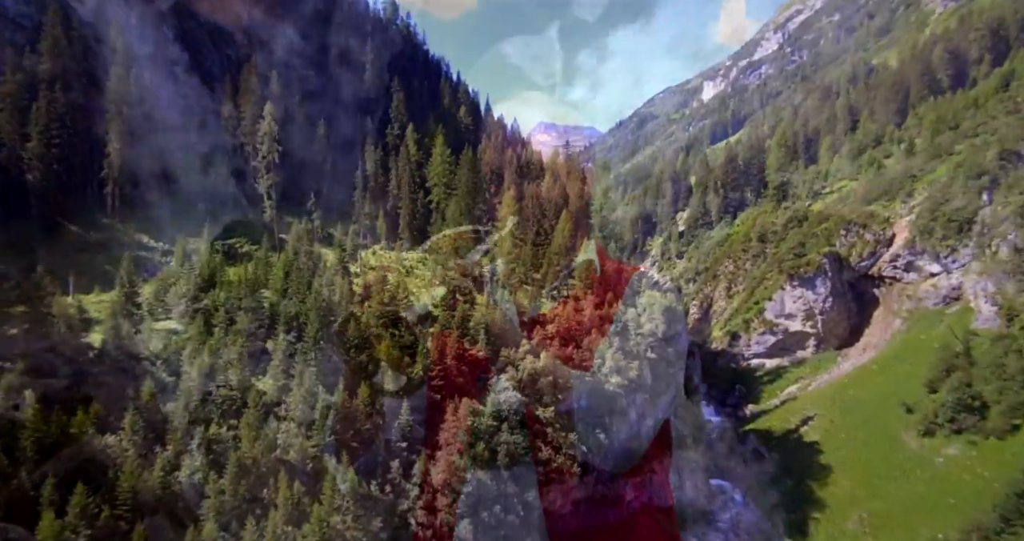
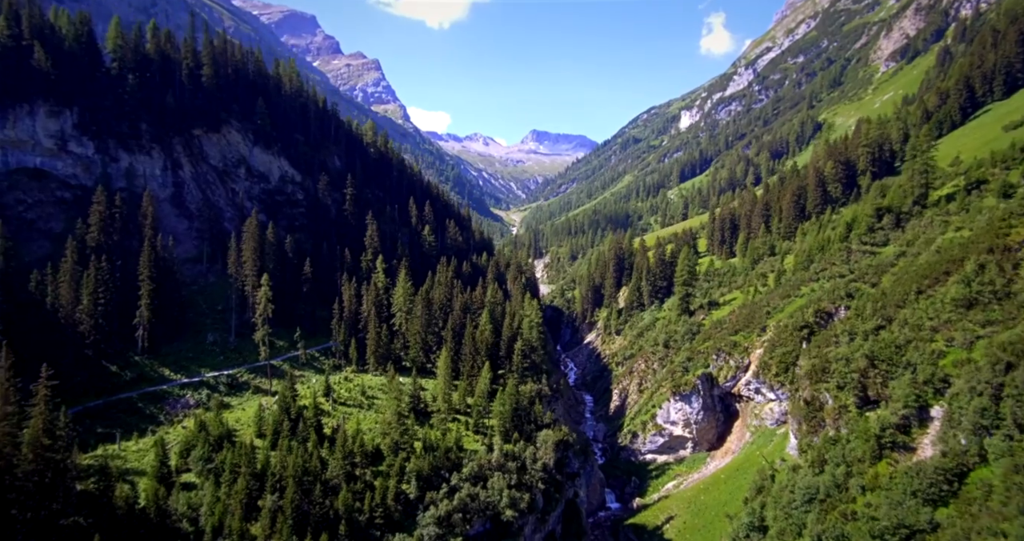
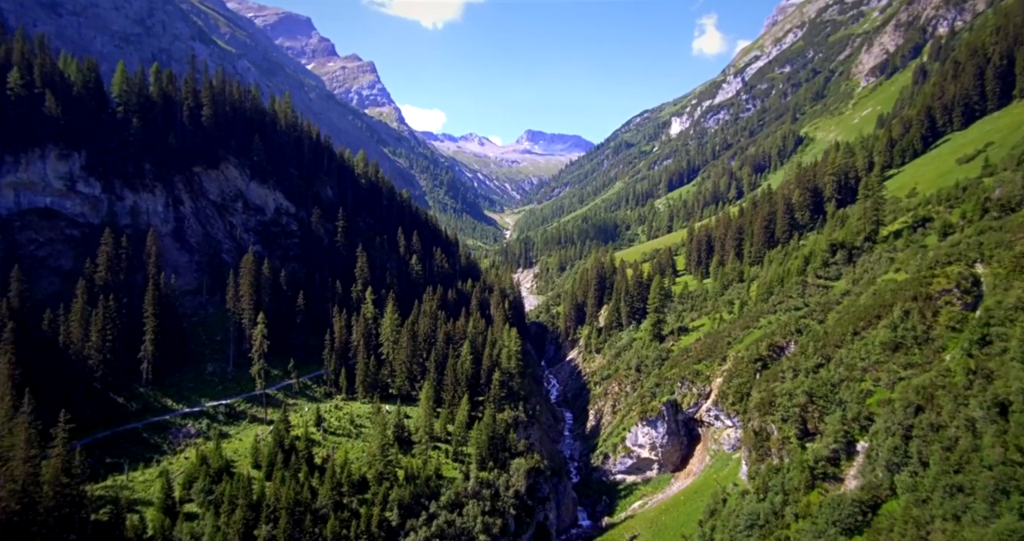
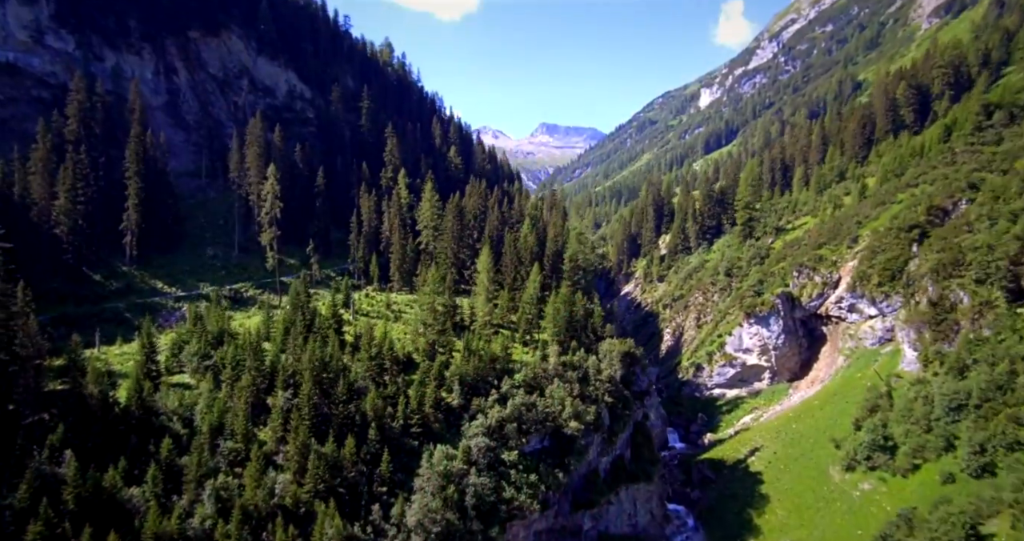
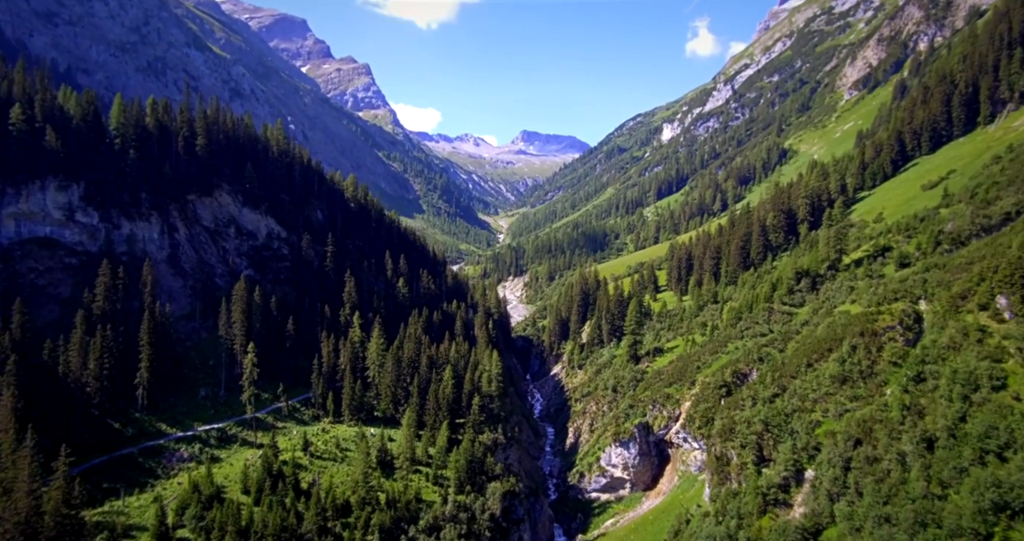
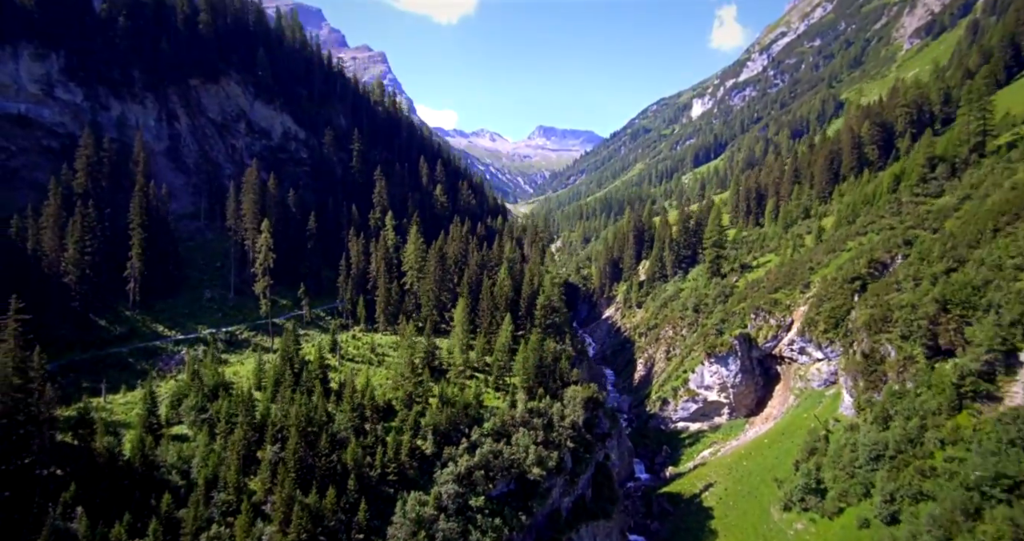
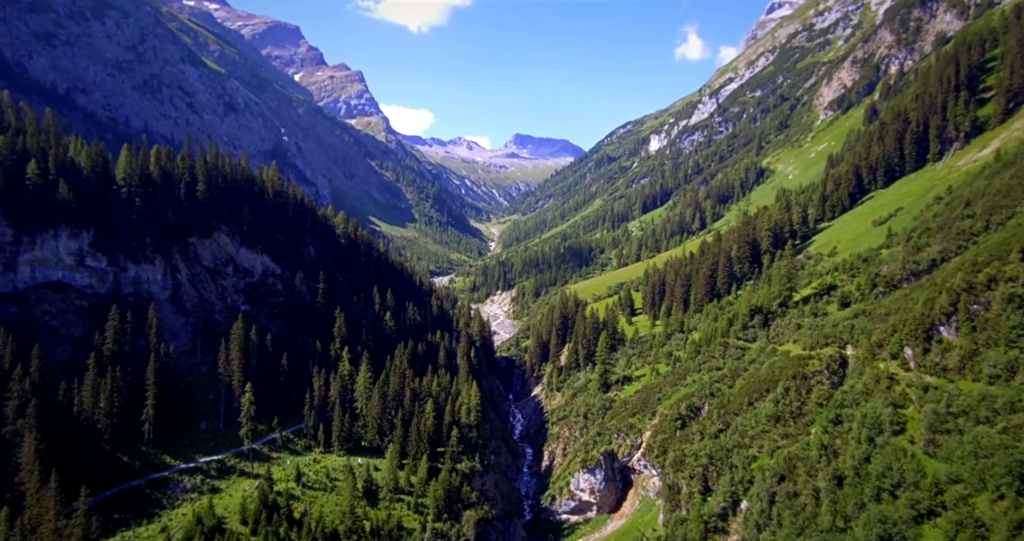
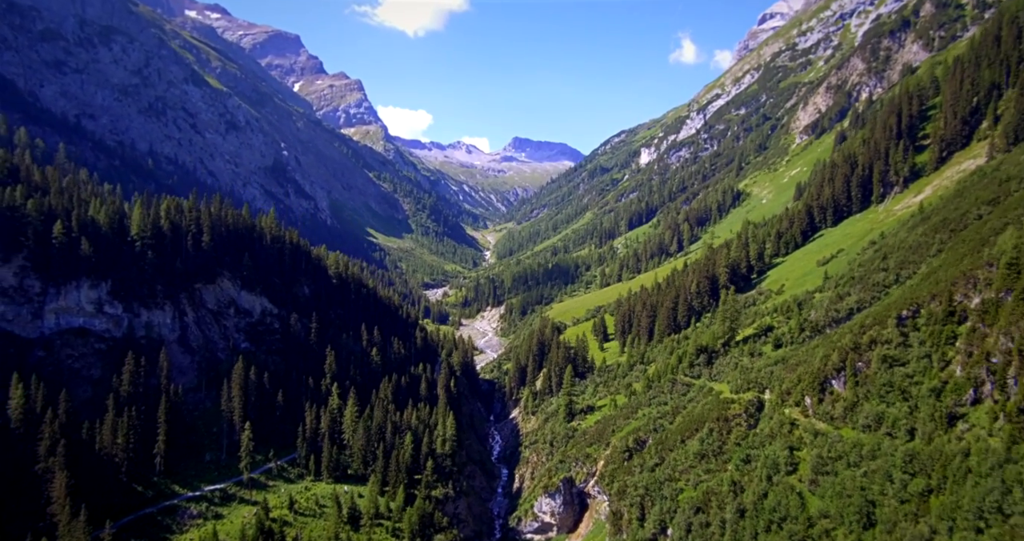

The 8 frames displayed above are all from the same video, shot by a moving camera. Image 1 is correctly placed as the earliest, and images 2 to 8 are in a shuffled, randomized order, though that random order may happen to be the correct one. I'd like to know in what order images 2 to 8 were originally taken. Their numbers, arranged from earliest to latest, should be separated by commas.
4, 6, 2, 3, 5, 7, 8
